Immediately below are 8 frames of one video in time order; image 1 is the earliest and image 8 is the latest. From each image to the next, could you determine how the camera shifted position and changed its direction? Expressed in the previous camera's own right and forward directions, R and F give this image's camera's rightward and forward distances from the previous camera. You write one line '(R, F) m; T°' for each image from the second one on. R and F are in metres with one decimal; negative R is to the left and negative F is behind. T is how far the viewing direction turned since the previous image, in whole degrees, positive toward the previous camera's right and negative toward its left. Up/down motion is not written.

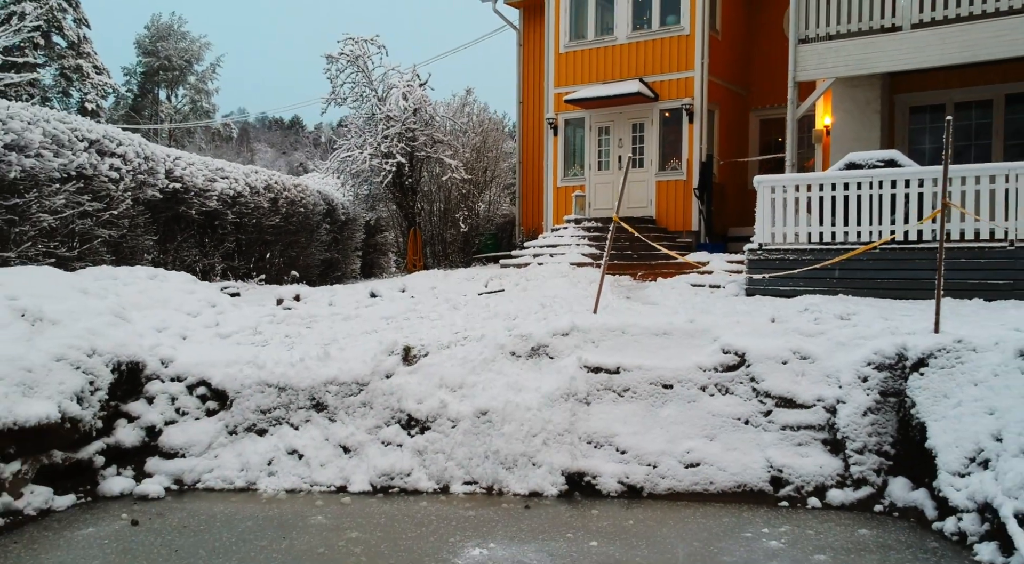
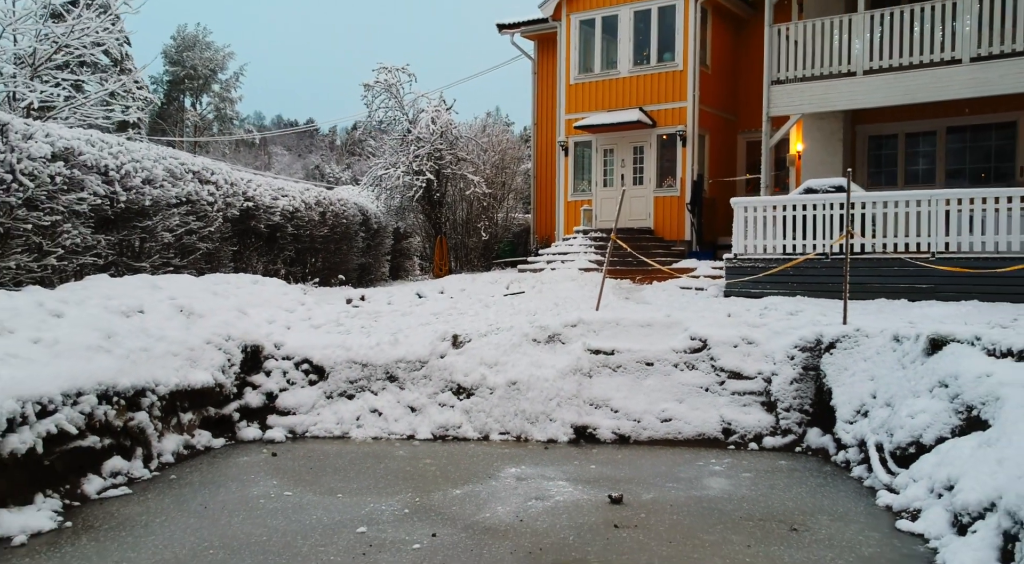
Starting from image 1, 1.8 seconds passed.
(-0.1, -2.2) m; -1°
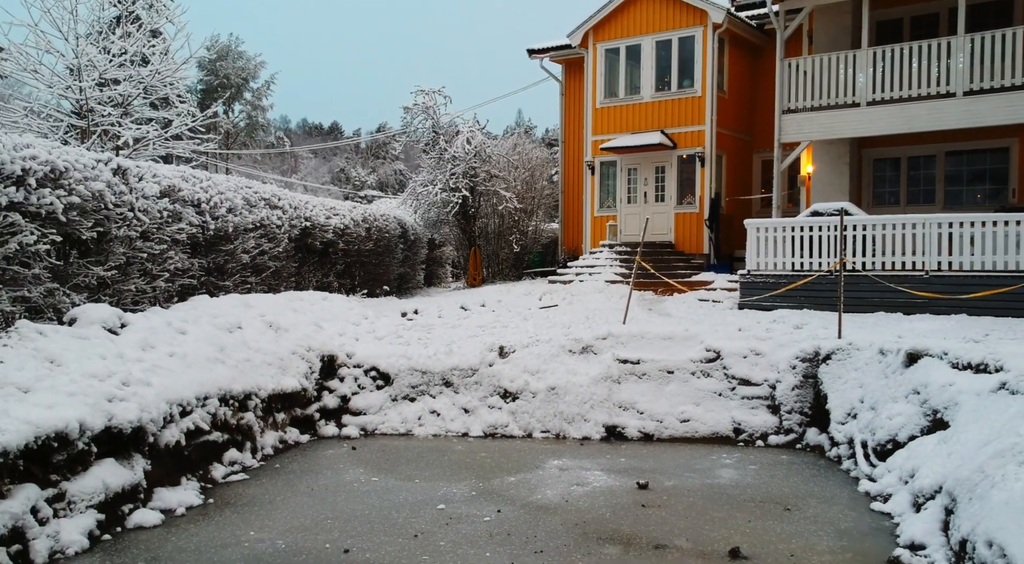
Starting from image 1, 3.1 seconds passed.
(-0.2, -1.4) m; -2°
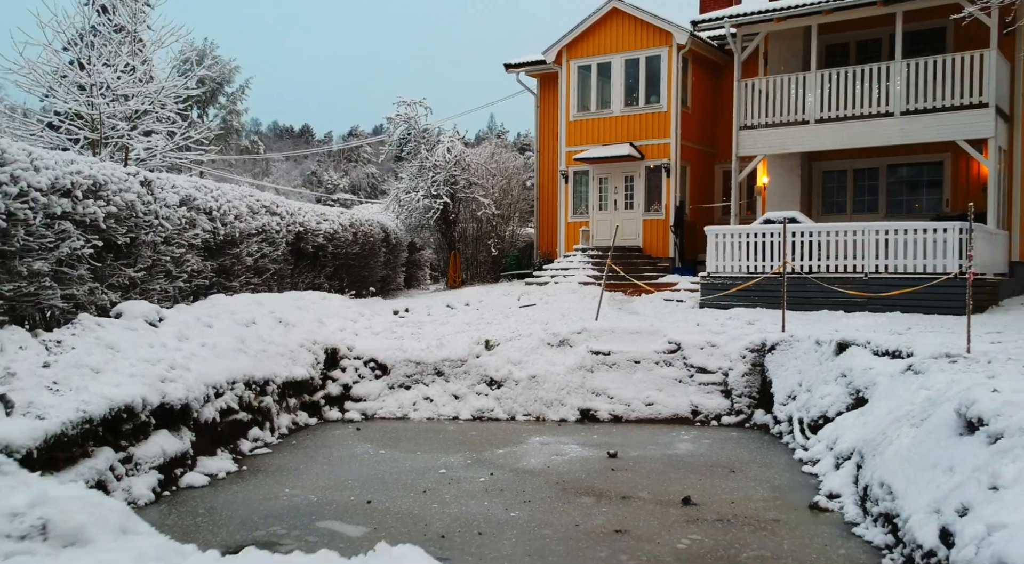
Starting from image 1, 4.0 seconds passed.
(-0.2, -1.2) m; +2°
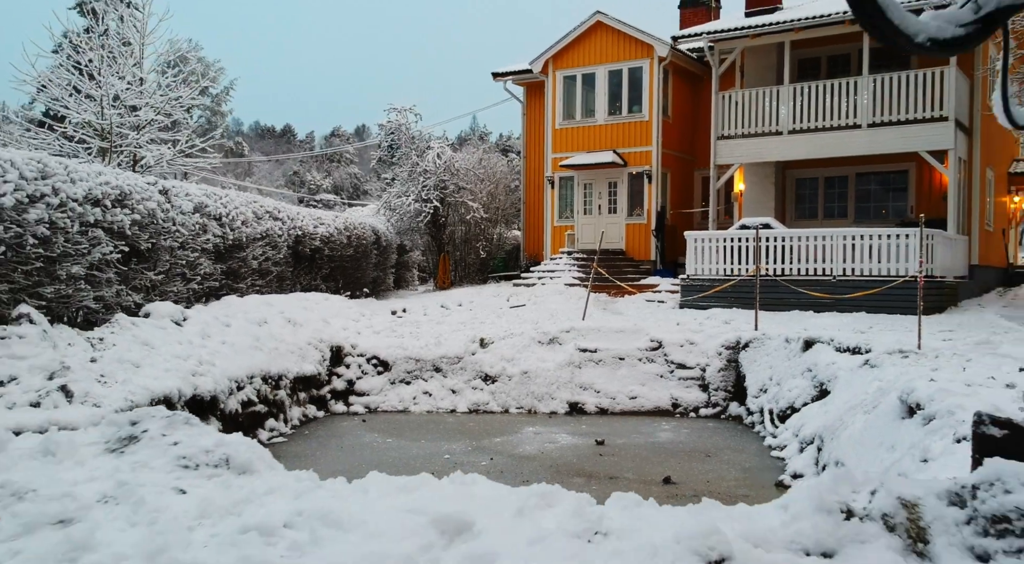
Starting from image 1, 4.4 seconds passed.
(-0.2, -0.8) m; +1°
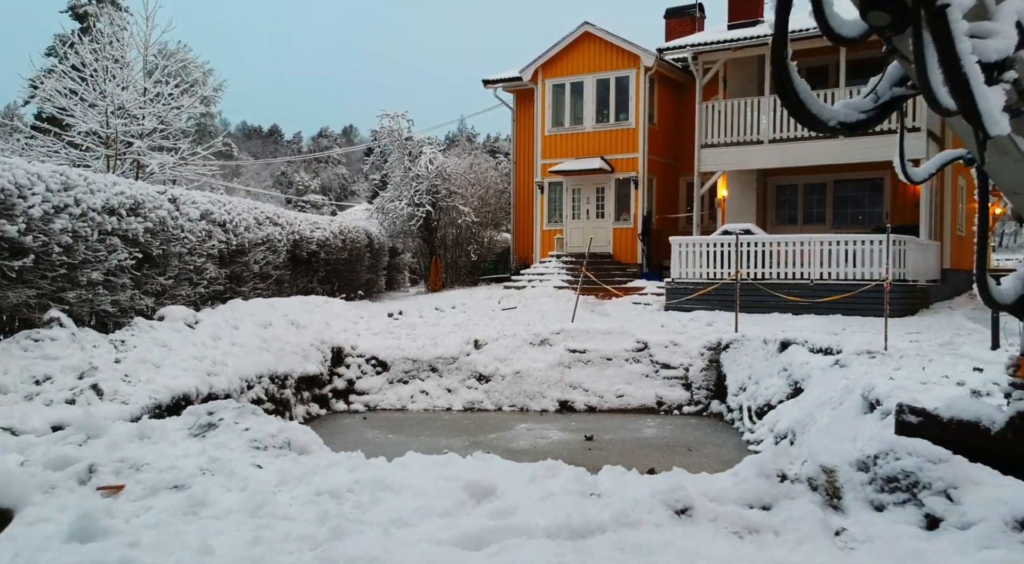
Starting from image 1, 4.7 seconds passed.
(-0.1, -0.6) m; +1°
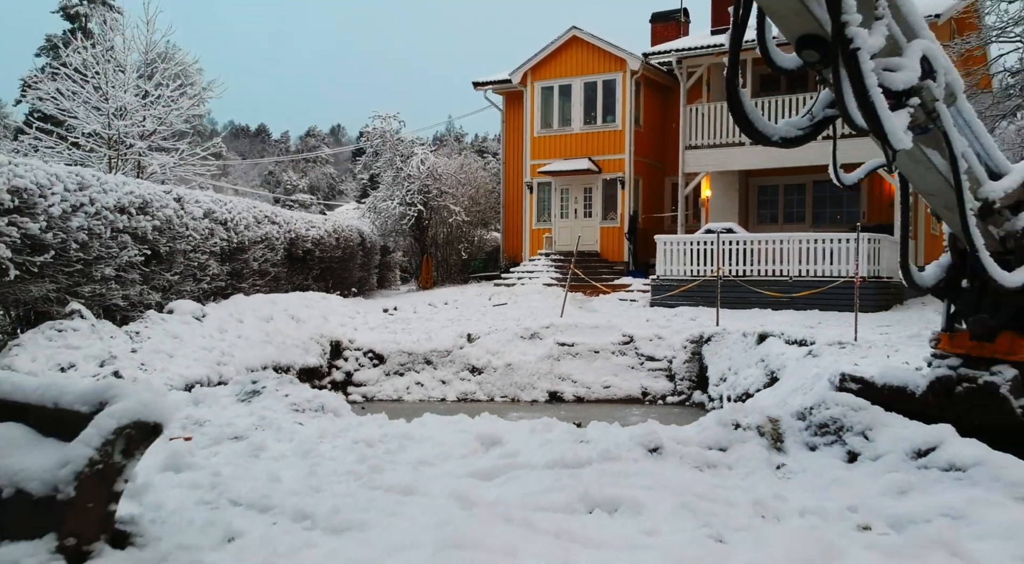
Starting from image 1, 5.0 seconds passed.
(-0.1, -0.5) m; +1°
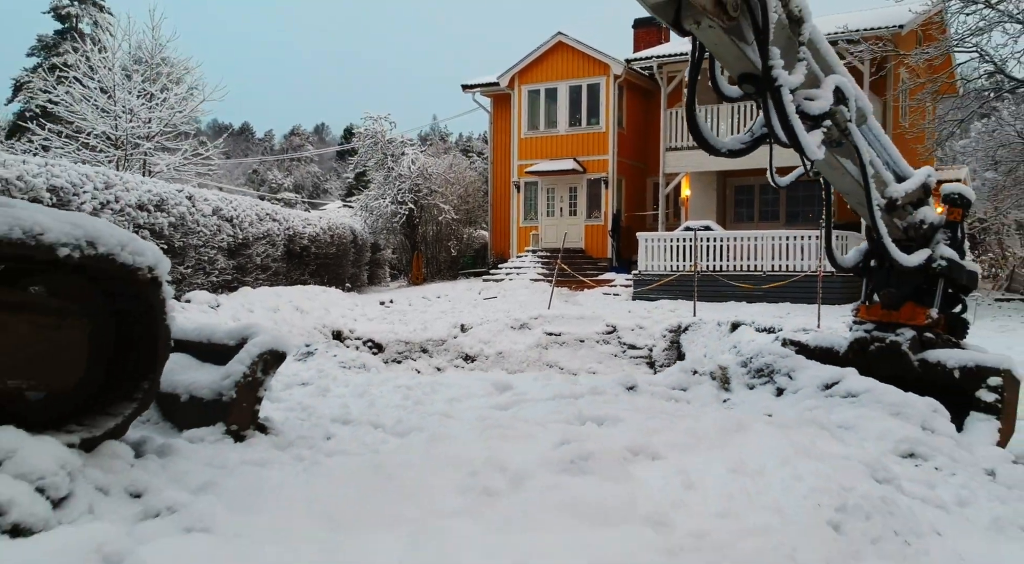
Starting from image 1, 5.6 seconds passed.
(-0.1, -0.9) m; +1°
